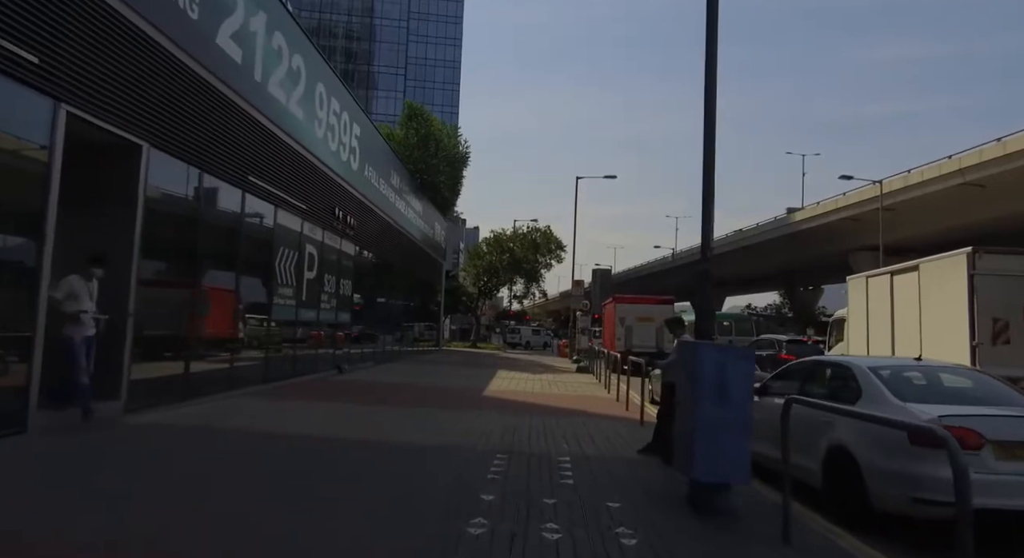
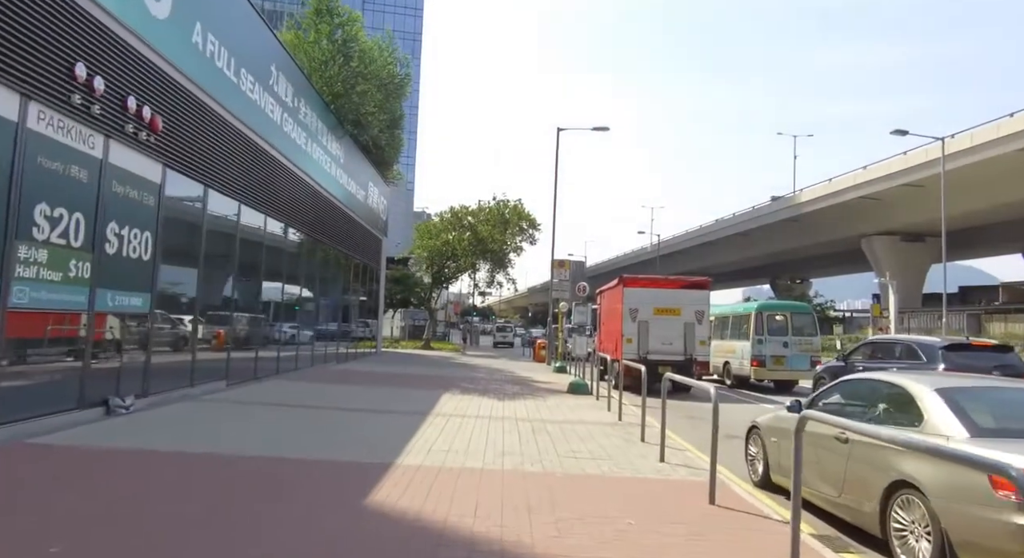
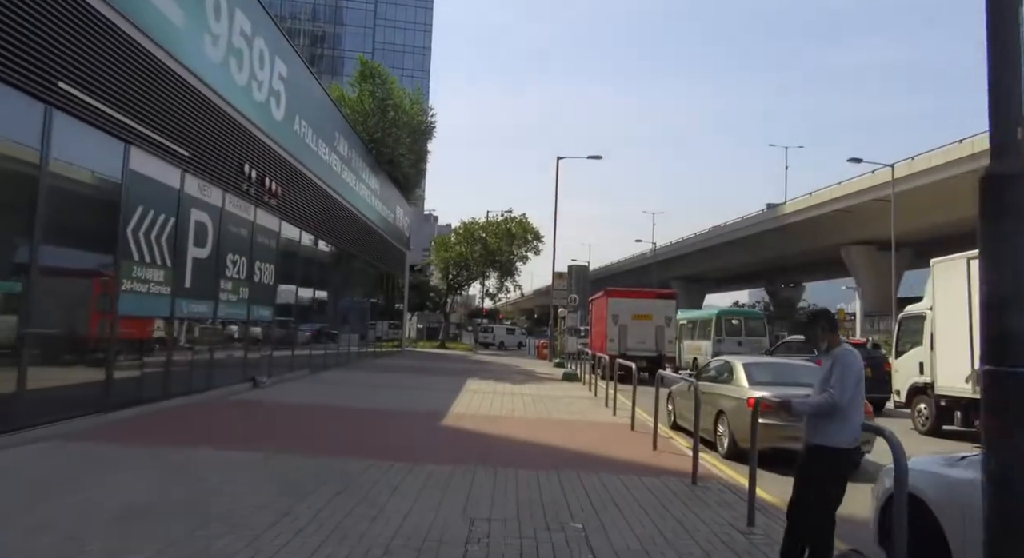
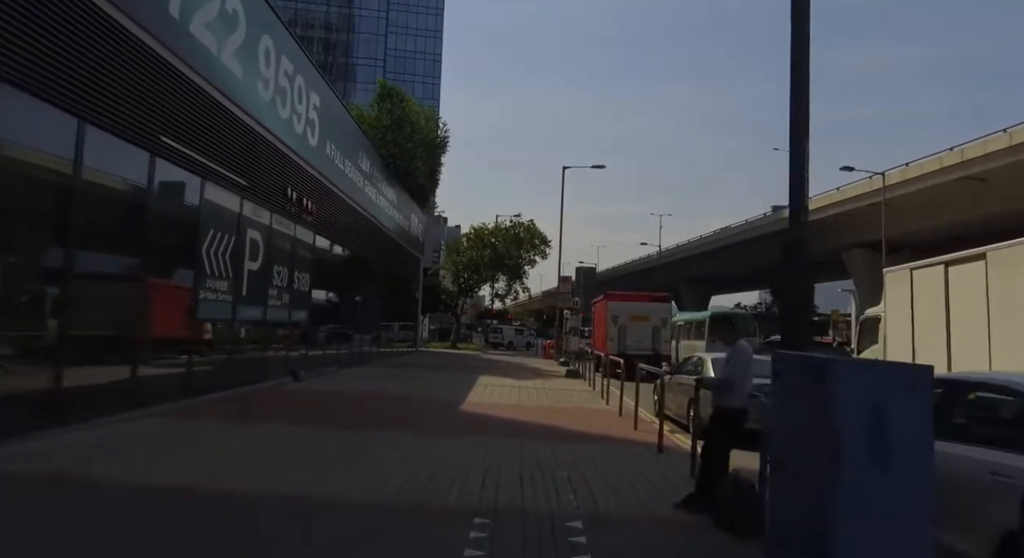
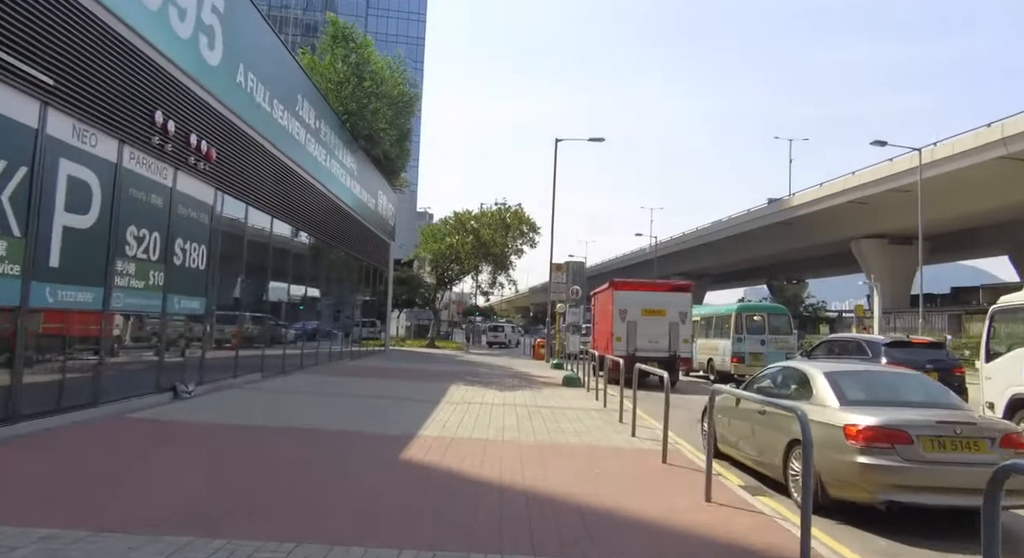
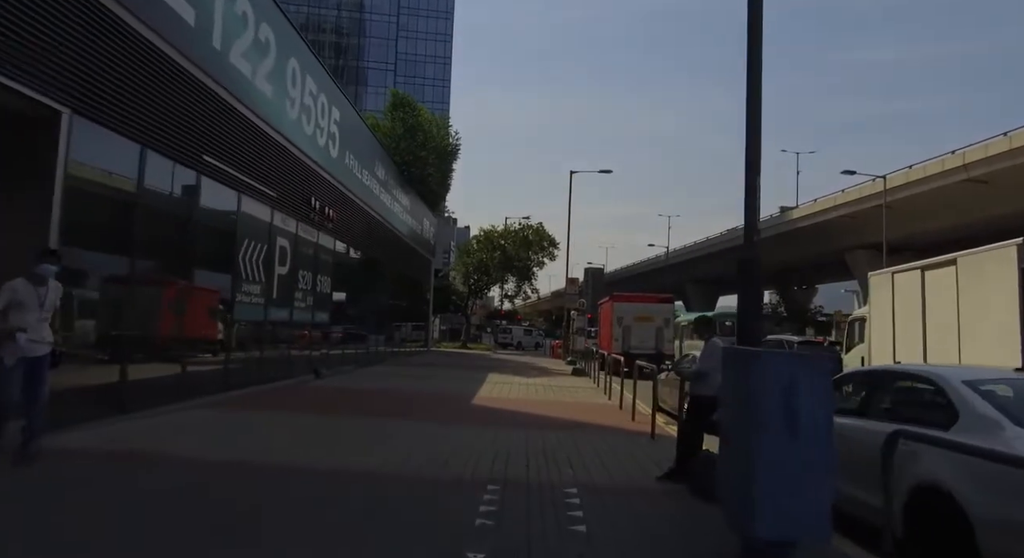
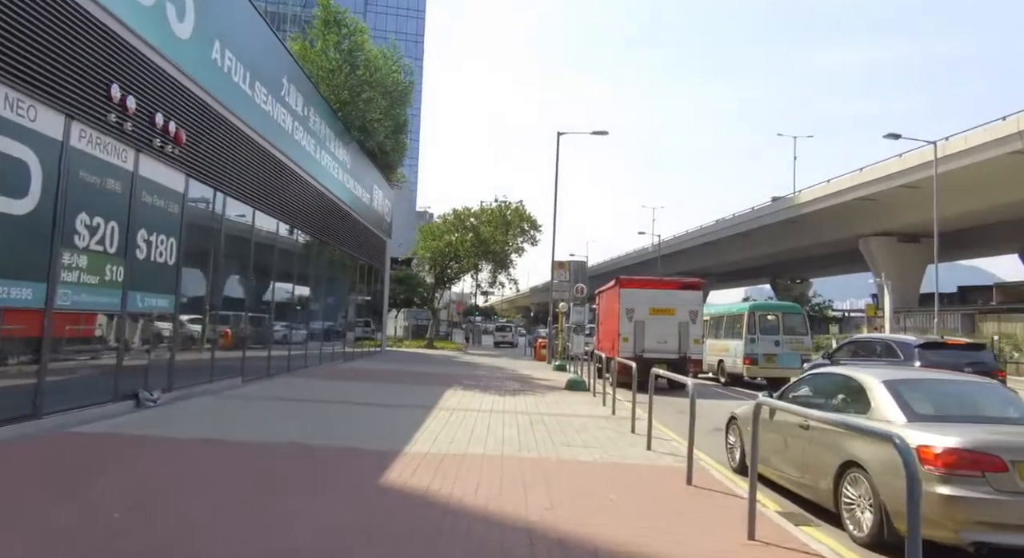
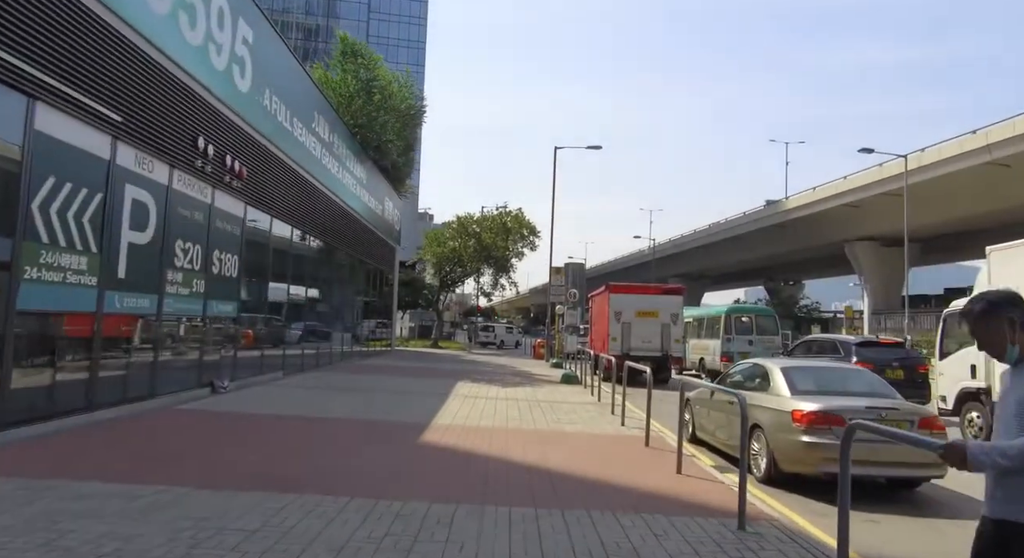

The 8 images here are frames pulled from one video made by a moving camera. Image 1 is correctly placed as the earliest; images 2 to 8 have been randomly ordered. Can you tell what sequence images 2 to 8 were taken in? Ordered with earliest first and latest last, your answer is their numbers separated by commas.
6, 4, 3, 8, 5, 7, 2
